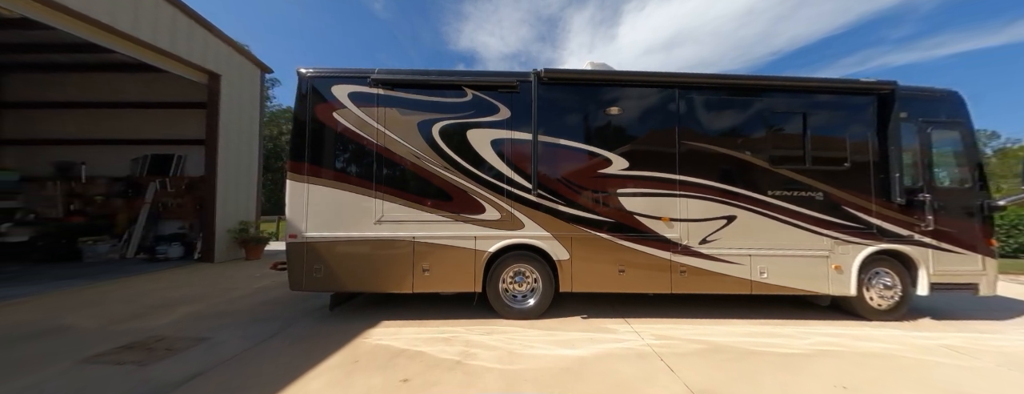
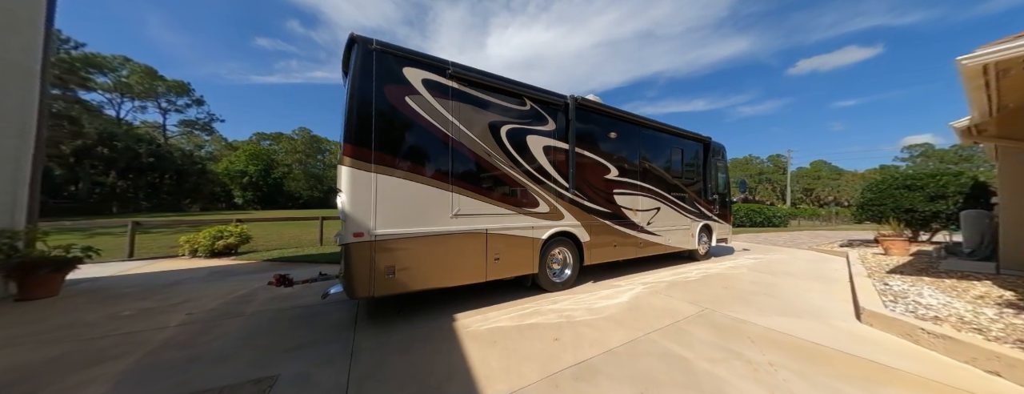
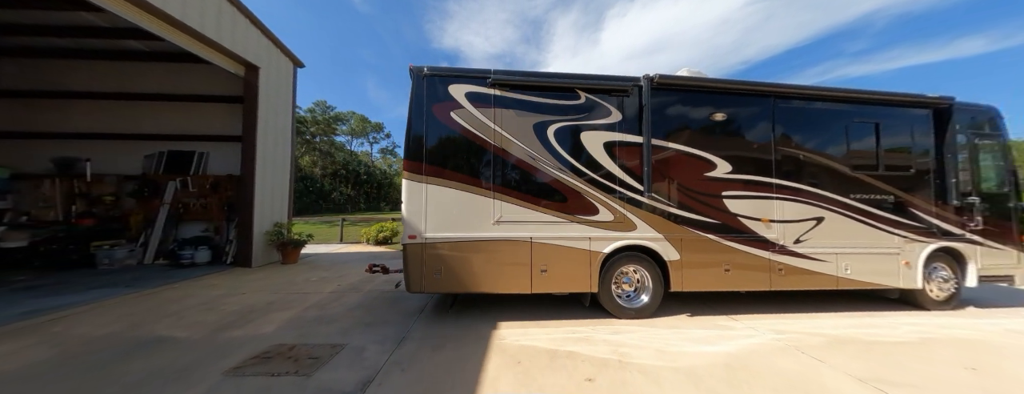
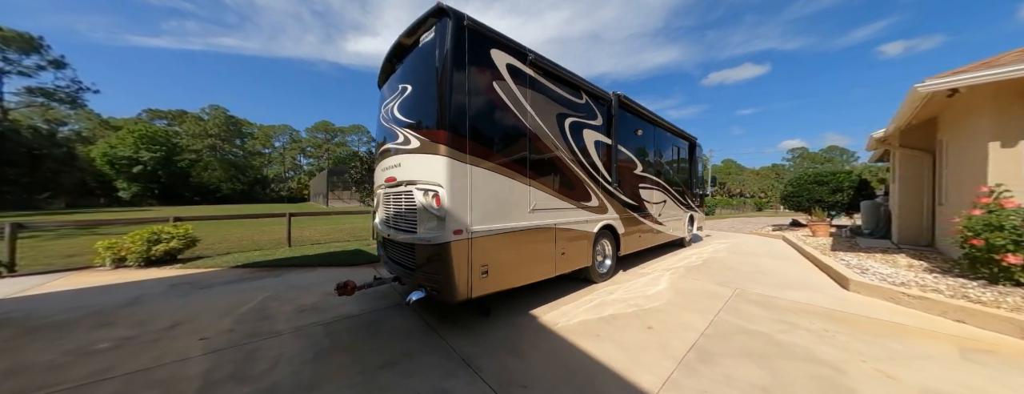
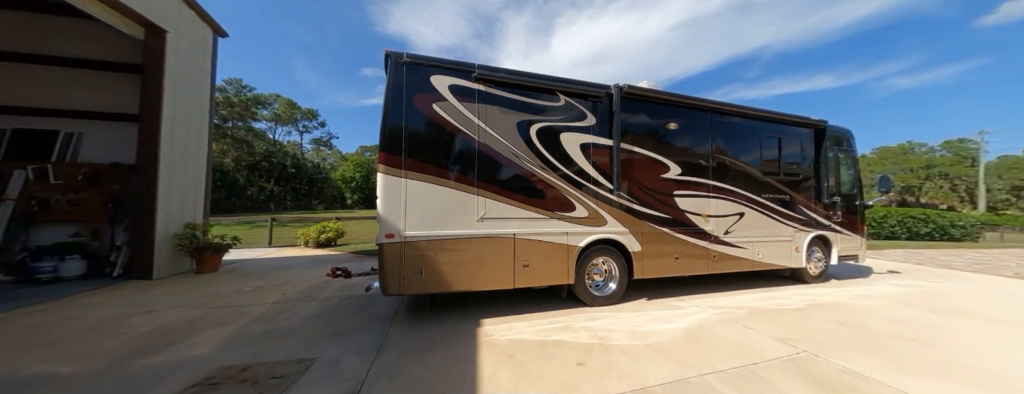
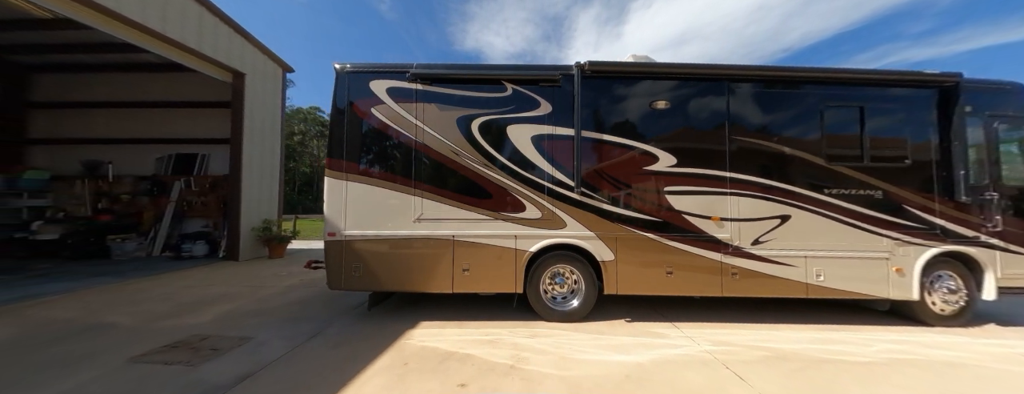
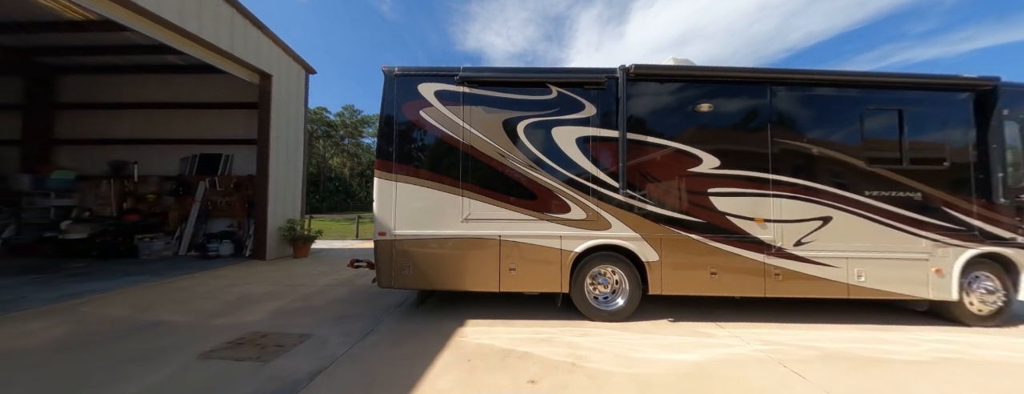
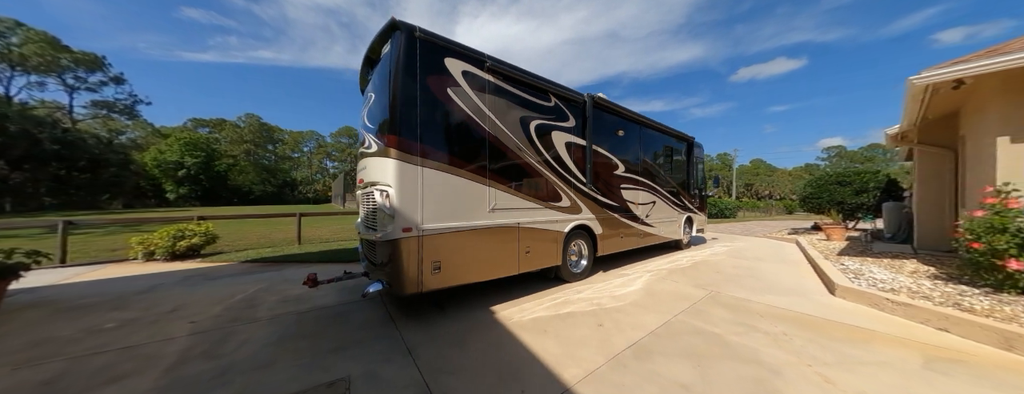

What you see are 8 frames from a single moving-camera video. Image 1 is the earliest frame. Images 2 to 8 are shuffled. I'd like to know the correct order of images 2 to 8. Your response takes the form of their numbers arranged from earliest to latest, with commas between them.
6, 7, 3, 5, 2, 8, 4
